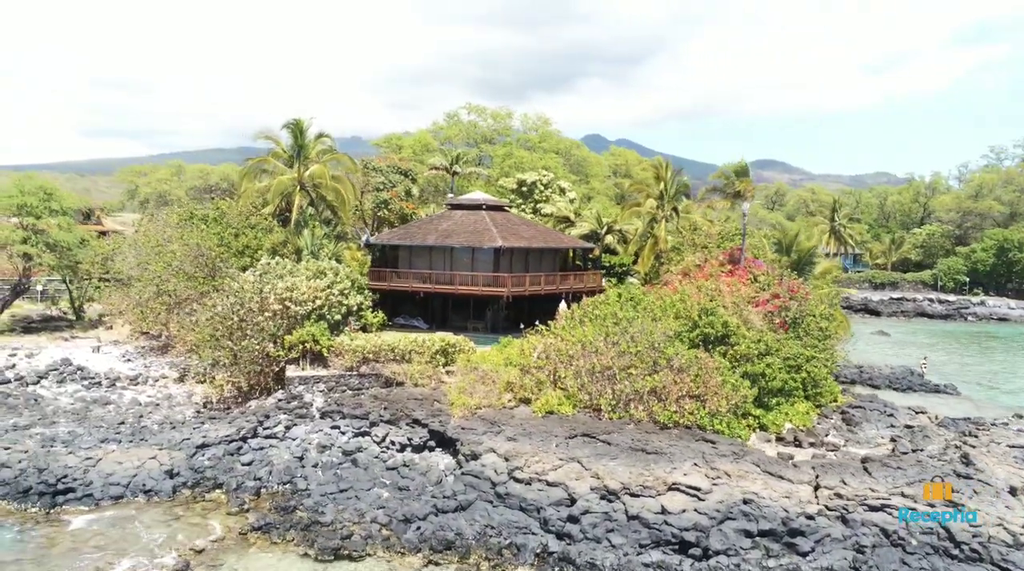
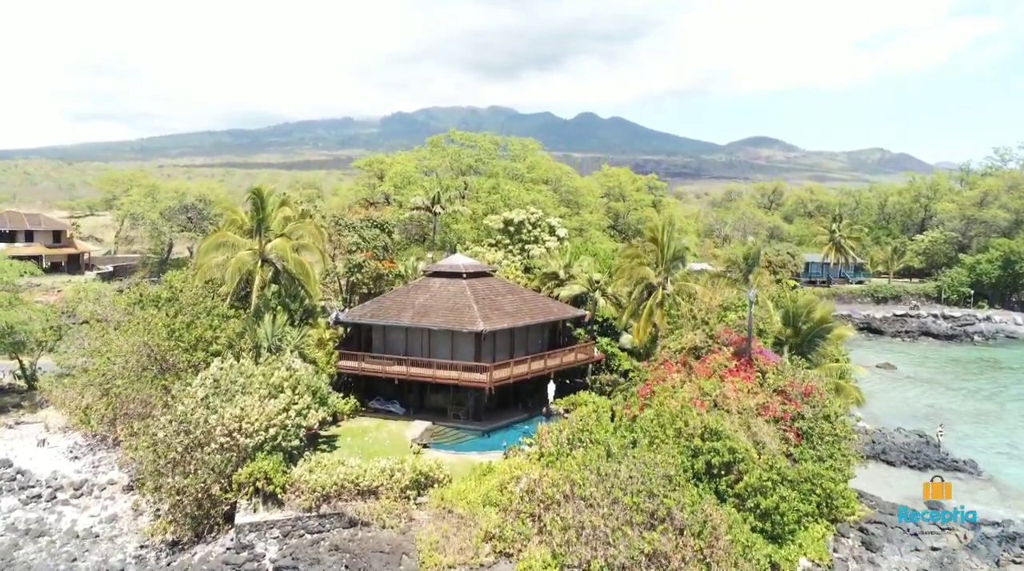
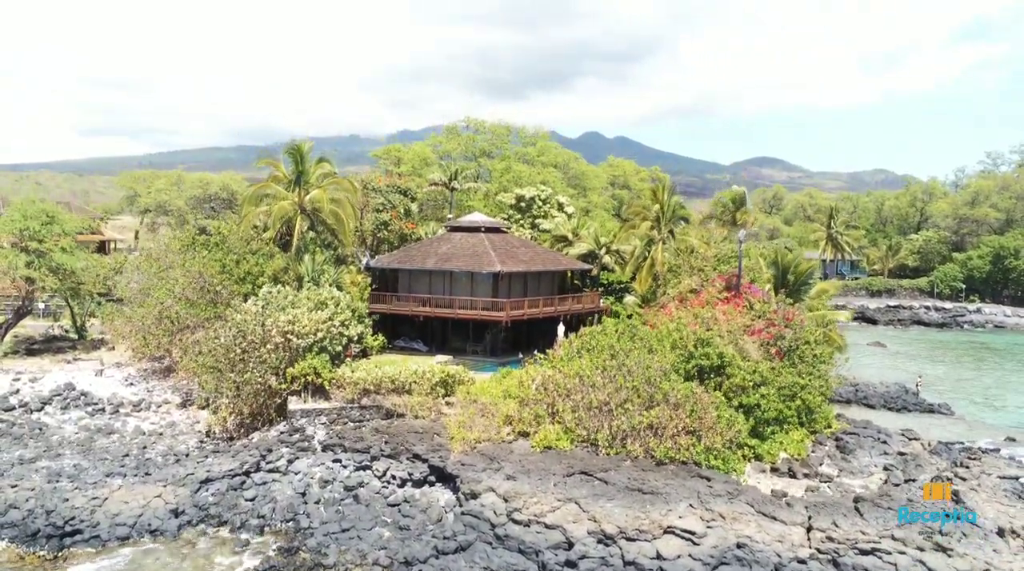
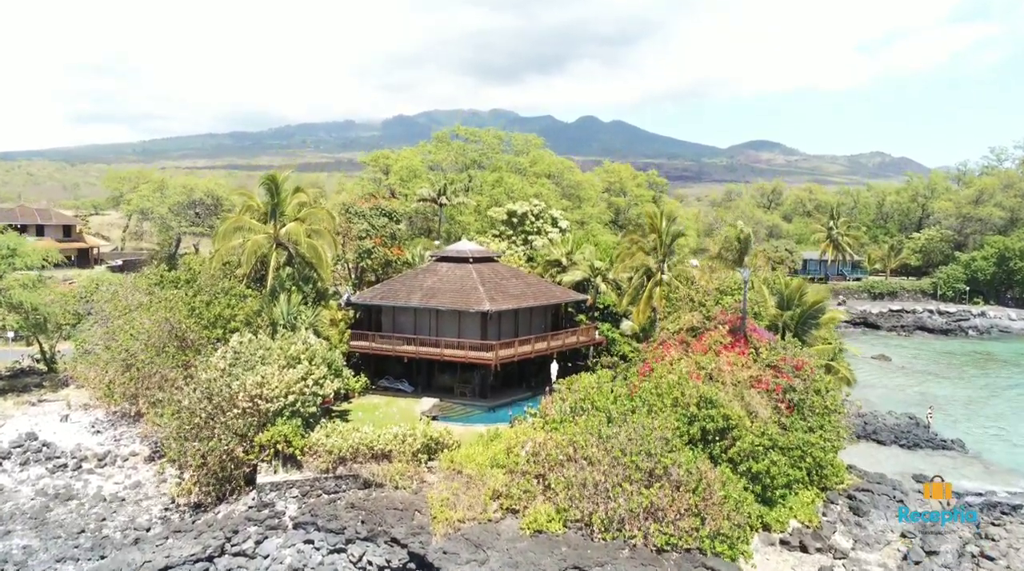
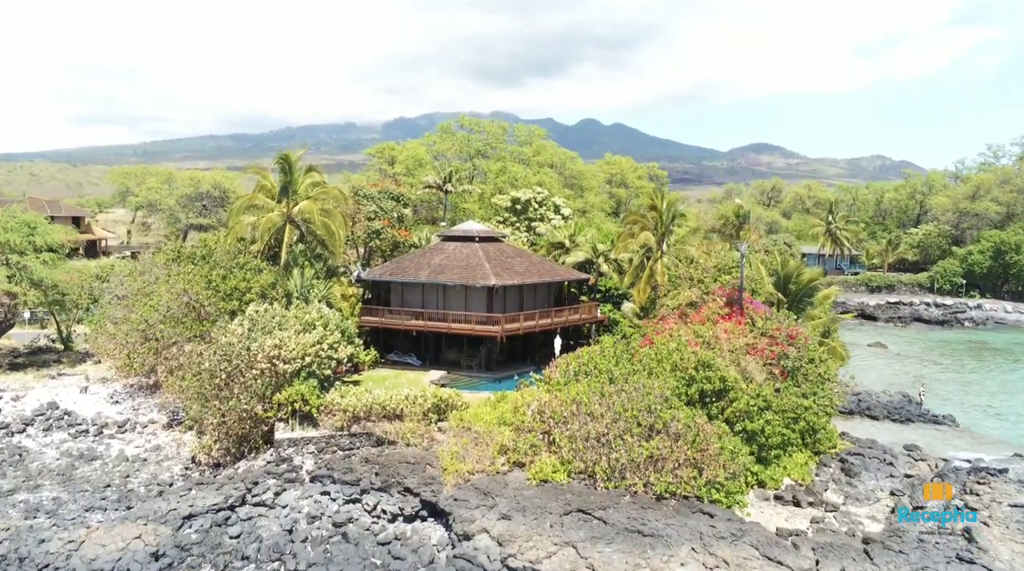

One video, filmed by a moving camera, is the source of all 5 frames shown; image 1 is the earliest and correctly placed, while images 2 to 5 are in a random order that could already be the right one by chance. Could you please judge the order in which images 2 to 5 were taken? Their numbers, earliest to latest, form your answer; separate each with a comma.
3, 5, 4, 2
